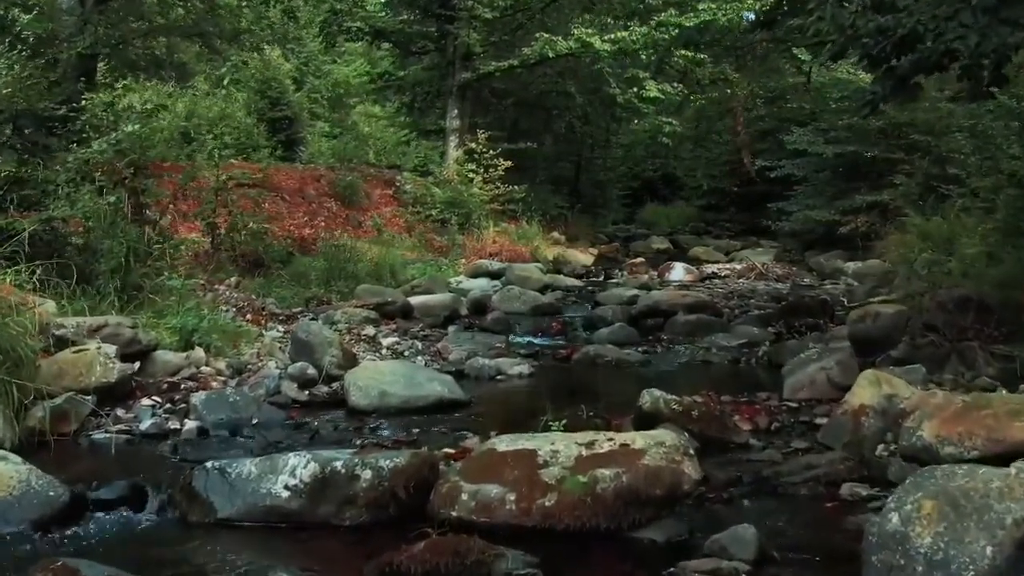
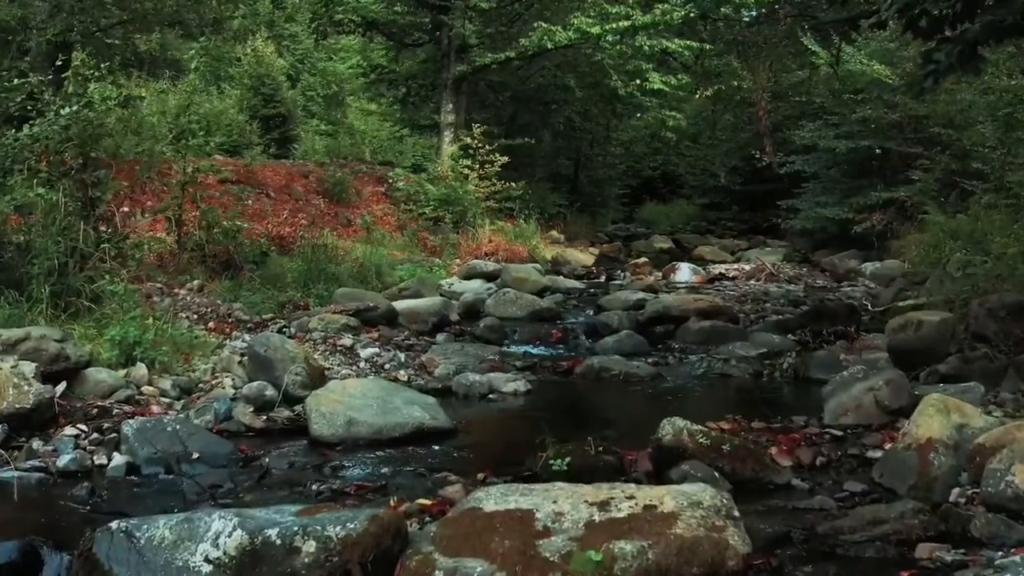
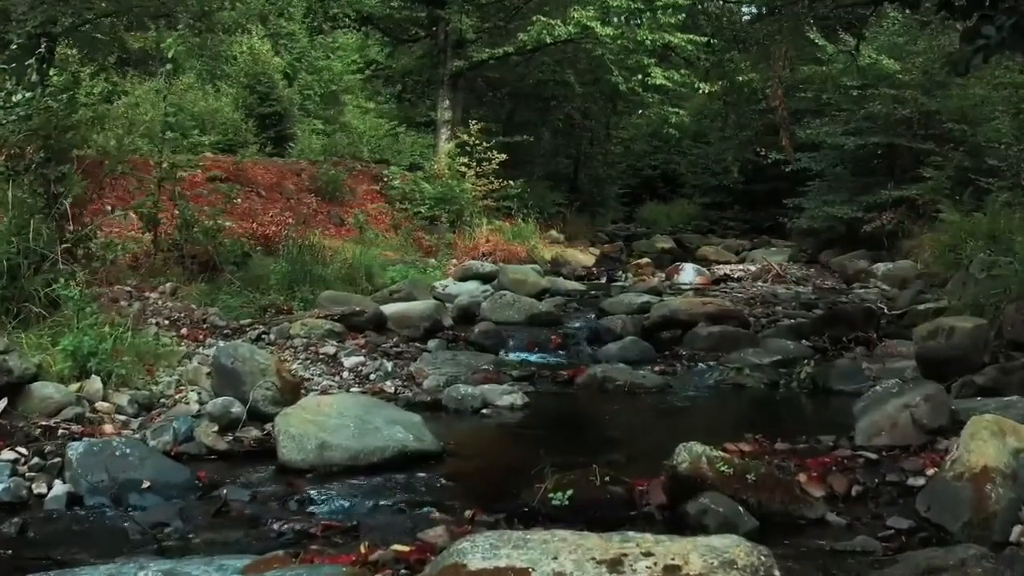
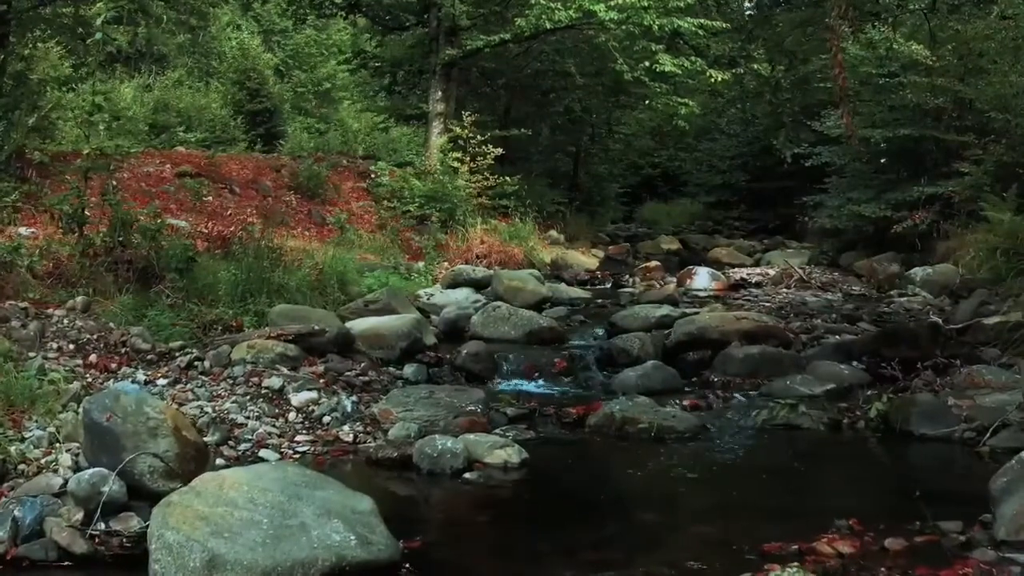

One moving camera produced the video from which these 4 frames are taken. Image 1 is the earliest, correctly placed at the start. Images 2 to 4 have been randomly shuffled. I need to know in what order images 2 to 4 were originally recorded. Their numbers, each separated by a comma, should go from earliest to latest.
2, 3, 4
